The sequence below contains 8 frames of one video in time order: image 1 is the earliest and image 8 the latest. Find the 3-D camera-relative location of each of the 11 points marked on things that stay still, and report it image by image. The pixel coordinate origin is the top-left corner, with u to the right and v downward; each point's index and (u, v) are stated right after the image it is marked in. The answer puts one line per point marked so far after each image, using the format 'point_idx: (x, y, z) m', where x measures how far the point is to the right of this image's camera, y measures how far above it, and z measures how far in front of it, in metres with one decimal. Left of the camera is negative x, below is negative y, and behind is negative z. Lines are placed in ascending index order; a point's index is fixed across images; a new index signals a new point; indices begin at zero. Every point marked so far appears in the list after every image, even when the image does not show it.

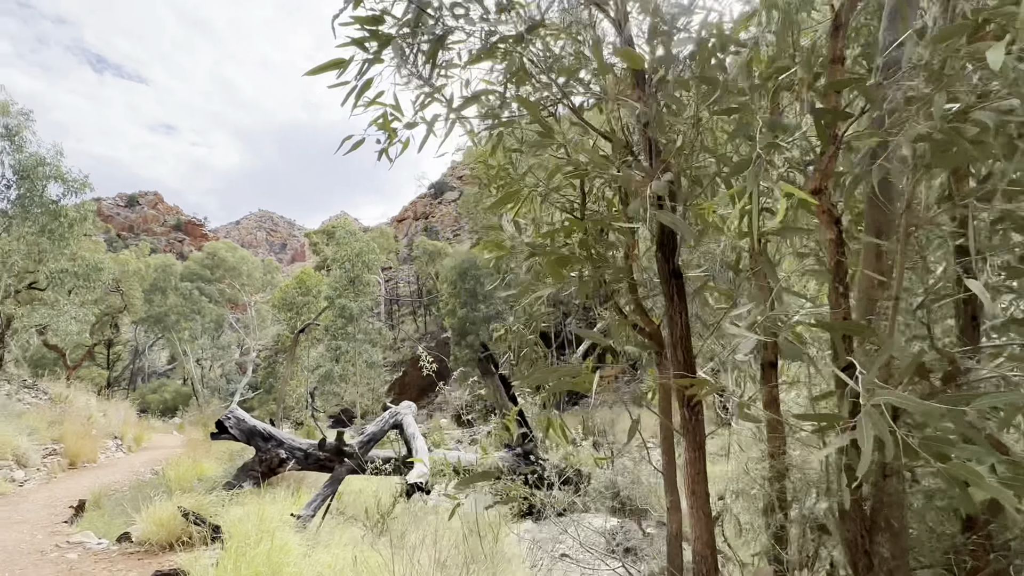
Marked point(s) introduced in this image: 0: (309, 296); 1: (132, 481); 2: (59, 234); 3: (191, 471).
0: (-5.1, -0.2, +14.9) m
1: (-3.8, -2.0, +5.9) m
2: (-8.7, +1.0, +11.2) m
3: (-3.2, -1.8, +5.9) m
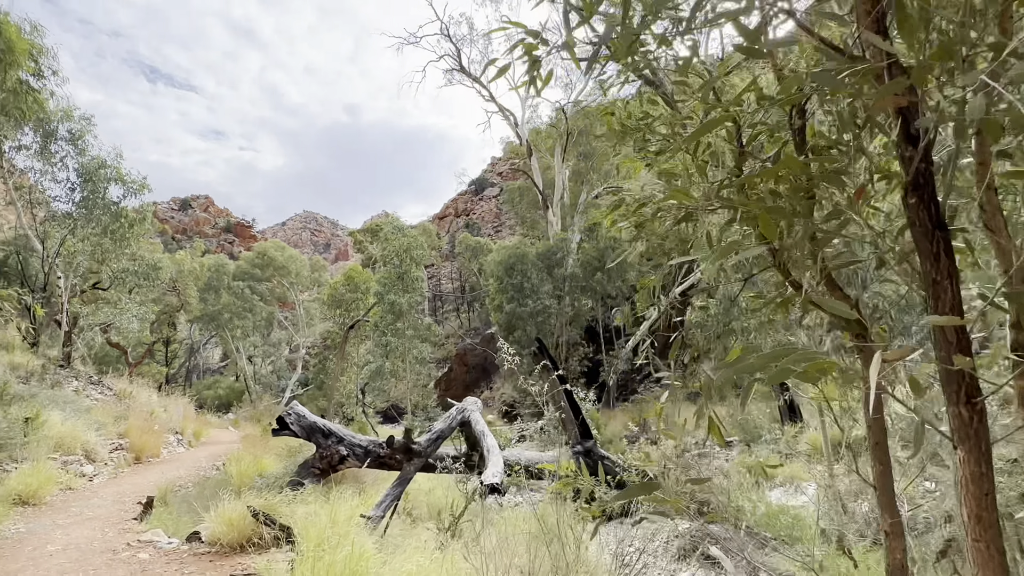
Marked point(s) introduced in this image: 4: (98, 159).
0: (-3.9, -0.1, +14.9) m
1: (-3.2, -1.9, +6.0) m
2: (-7.7, +1.1, +11.5) m
3: (-2.6, -1.8, +5.8) m
4: (-7.8, +2.4, +11.0) m
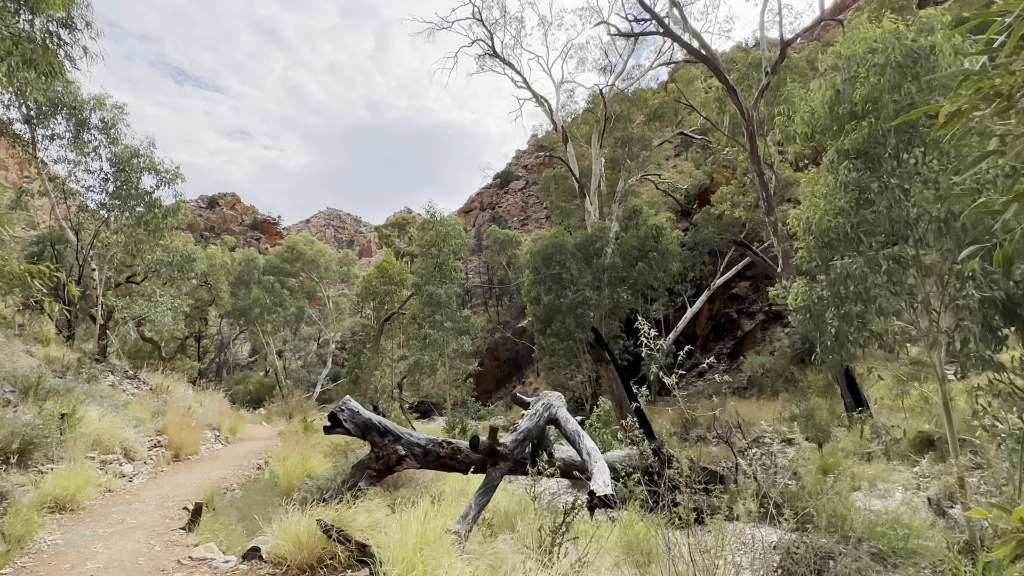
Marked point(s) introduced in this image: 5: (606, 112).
0: (-3.0, +0.1, +14.5) m
1: (-2.5, -1.8, +5.5) m
2: (-6.9, +1.2, +11.3) m
3: (-2.0, -1.7, +5.4) m
4: (-7.0, +2.6, +10.7) m
5: (+2.7, +5.1, +17.0) m
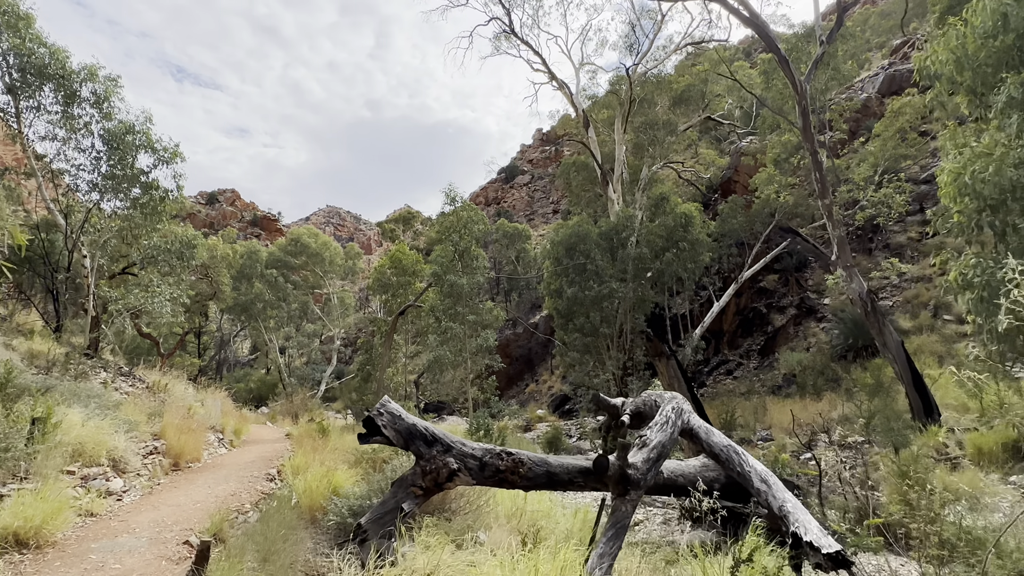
0: (-2.5, +0.3, +13.6) m
1: (-2.0, -1.6, +4.6) m
2: (-6.4, +1.4, +10.3) m
3: (-1.5, -1.5, +4.5) m
4: (-6.5, +2.7, +9.8) m
5: (+3.2, +5.3, +16.0) m
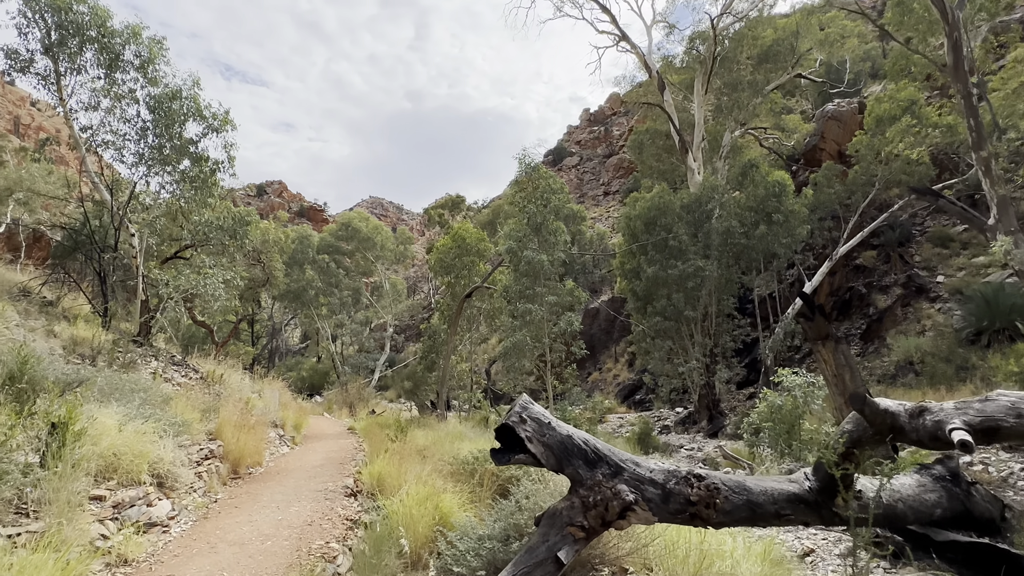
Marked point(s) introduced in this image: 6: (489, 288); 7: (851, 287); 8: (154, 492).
0: (-0.9, +0.7, +12.5) m
1: (-1.1, -1.4, +3.5) m
2: (-5.0, +1.7, +9.5) m
3: (-0.5, -1.3, +3.4) m
4: (-5.2, +3.0, +8.9) m
5: (+4.9, +5.8, +14.4) m
6: (-0.5, 0.0, +11.5) m
7: (+9.0, 0.0, +15.6) m
8: (-2.0, -1.2, +3.3) m
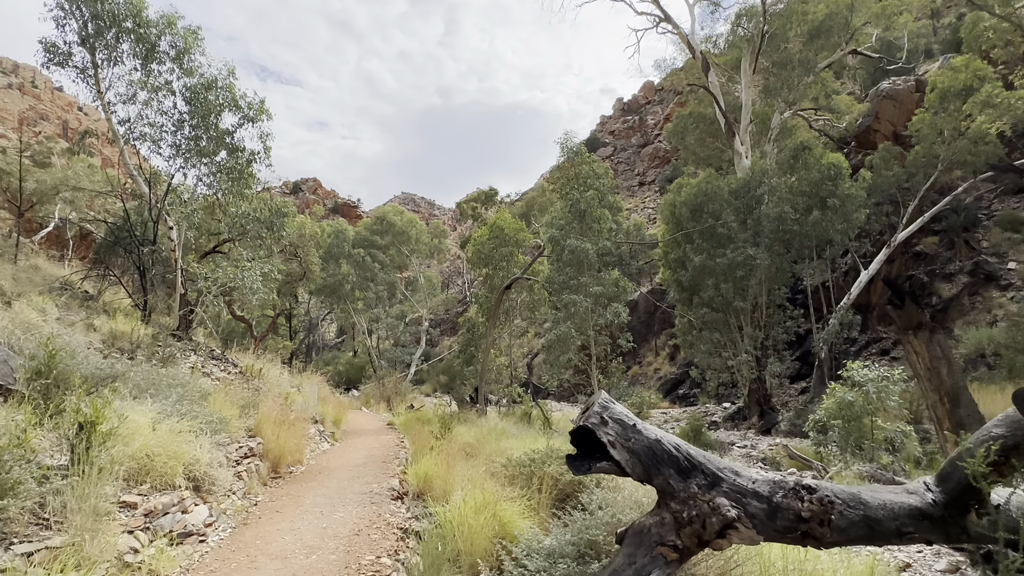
0: (-0.1, +0.9, +12.1) m
1: (-0.7, -1.3, +3.2) m
2: (-4.4, +1.8, +9.3) m
3: (-0.1, -1.2, +3.0) m
4: (-4.6, +3.1, +8.8) m
5: (+5.8, +6.1, +13.7) m
6: (+0.3, +0.2, +11.1) m
7: (+10.0, +0.3, +14.7) m
8: (-1.7, -1.1, +3.0) m
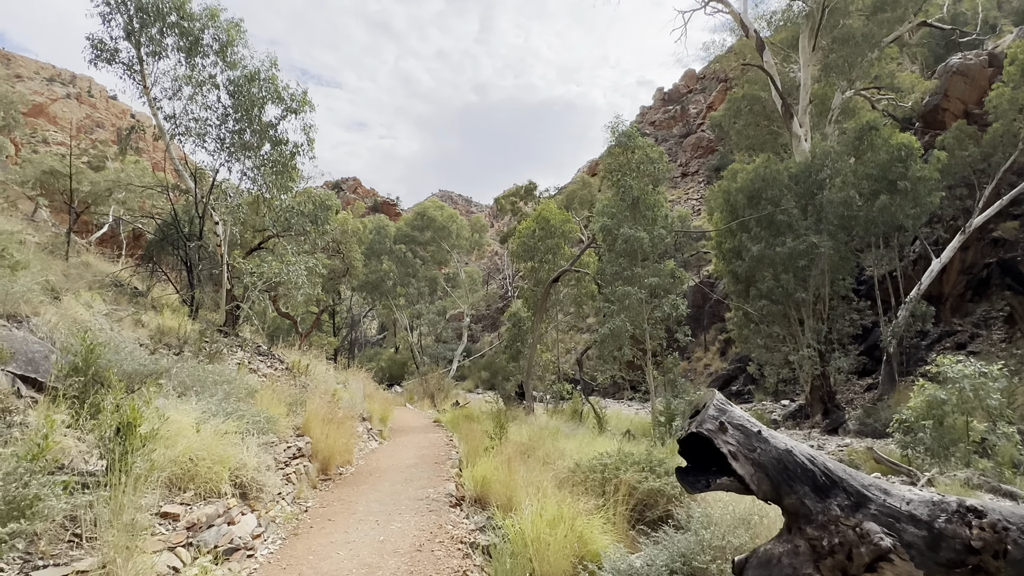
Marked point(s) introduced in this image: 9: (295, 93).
0: (+0.9, +1.0, +11.7) m
1: (-0.3, -1.2, +2.9) m
2: (-3.6, +1.9, +9.2) m
3: (+0.2, -1.1, +2.7) m
4: (-3.9, +3.2, +8.6) m
5: (+6.7, +6.3, +12.8) m
6: (+1.2, +0.3, +10.7) m
7: (+11.1, +0.6, +13.7) m
8: (-1.3, -1.0, +2.7) m
9: (-3.3, +3.0, +9.0) m
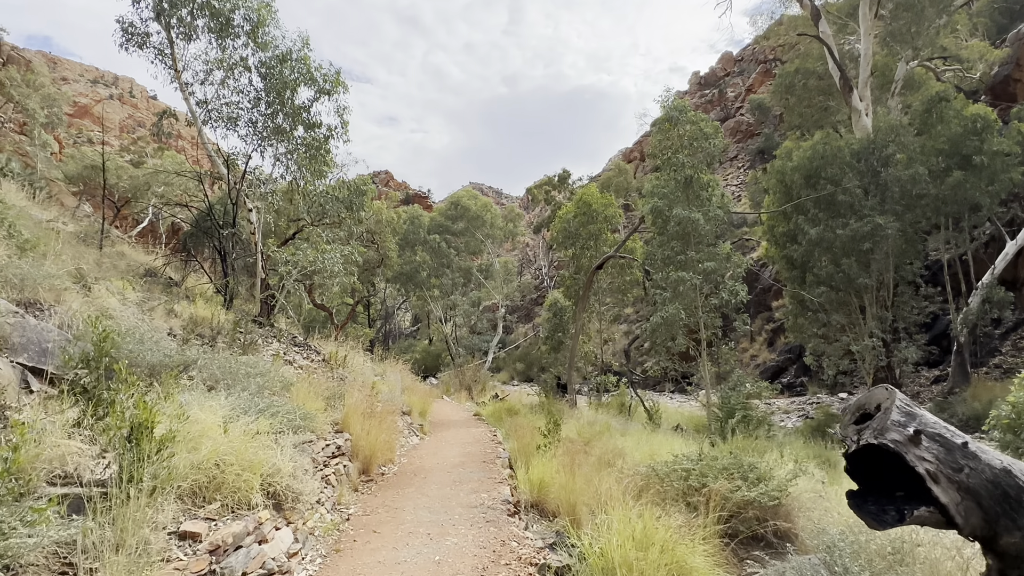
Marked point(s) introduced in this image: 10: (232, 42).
0: (+1.6, +1.2, +11.2) m
1: (0.0, -1.1, +2.4) m
2: (-3.0, +2.0, +8.9) m
3: (+0.5, -1.0, +2.2) m
4: (-3.3, +3.3, +8.3) m
5: (+7.5, +6.6, +11.9) m
6: (+1.9, +0.5, +10.1) m
7: (+12.0, +0.9, +12.6) m
8: (-1.0, -0.9, +2.3) m
9: (-2.7, +3.2, +8.6) m
10: (-4.0, +3.5, +8.3) m
